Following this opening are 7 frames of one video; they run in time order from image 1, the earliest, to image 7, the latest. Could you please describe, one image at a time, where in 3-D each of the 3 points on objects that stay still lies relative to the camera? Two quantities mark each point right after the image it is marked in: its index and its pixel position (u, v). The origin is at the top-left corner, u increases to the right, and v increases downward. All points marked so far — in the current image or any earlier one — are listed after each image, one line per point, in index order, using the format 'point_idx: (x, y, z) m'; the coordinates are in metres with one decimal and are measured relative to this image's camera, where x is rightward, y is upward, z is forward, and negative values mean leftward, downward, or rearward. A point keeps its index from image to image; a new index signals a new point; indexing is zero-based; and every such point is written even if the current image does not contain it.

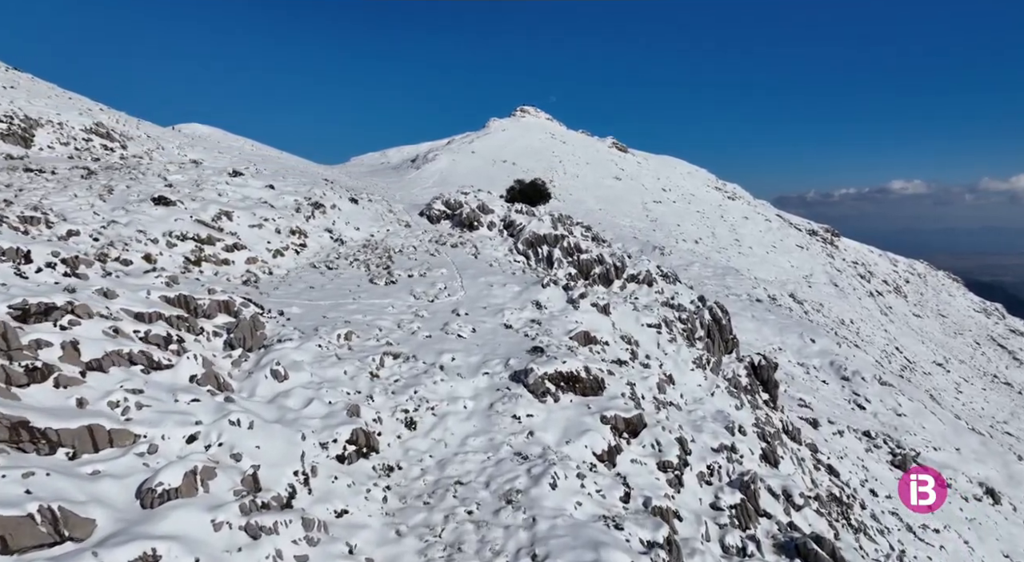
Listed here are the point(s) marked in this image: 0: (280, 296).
0: (-6.9, -0.5, +19.7) m
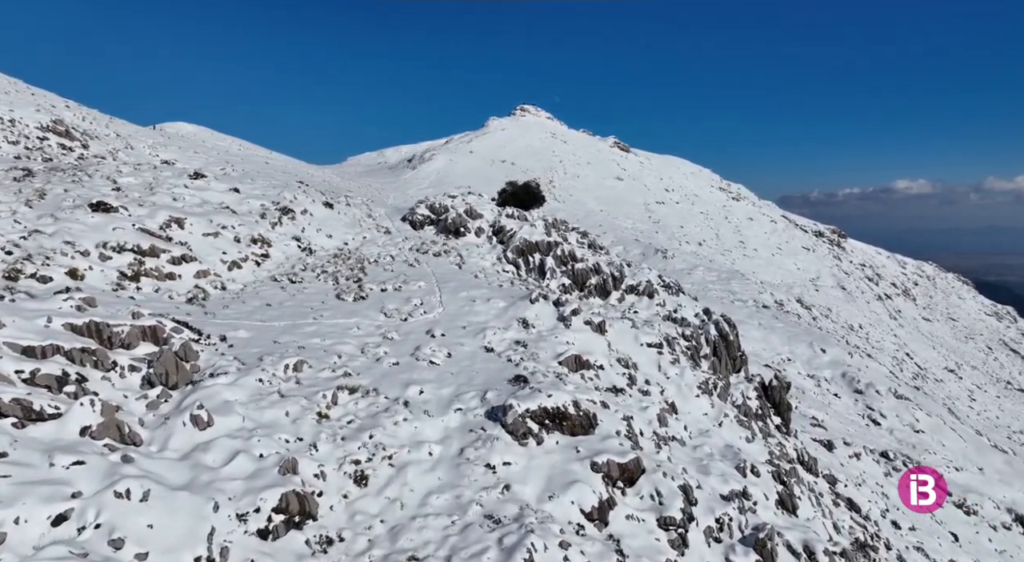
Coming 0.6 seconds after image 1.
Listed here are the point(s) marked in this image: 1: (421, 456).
0: (-7.5, -0.9, +17.3) m
1: (-1.8, -3.5, +13.3) m
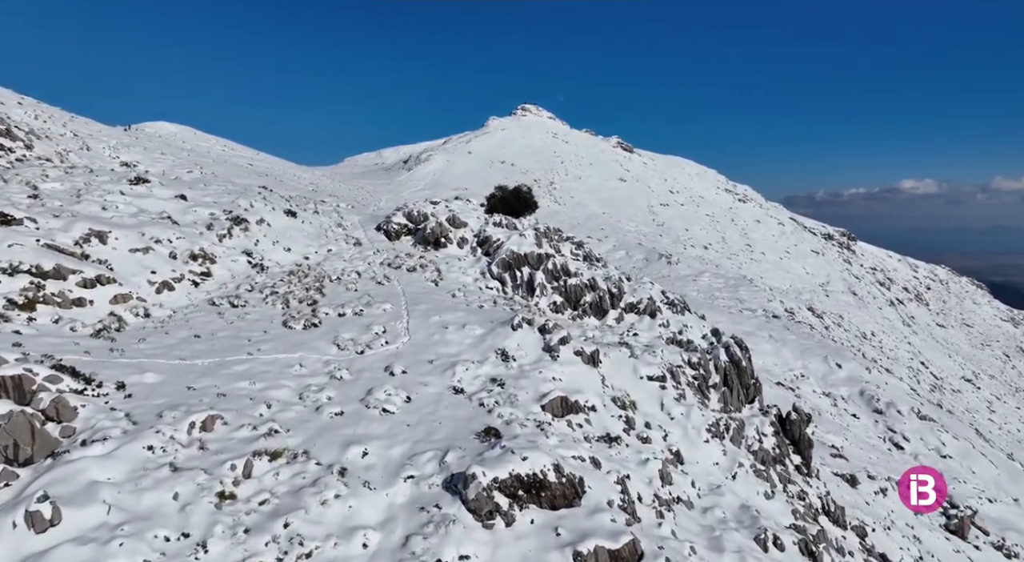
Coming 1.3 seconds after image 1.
0: (-8.1, -1.6, +14.4) m
1: (-2.5, -4.2, +10.2) m
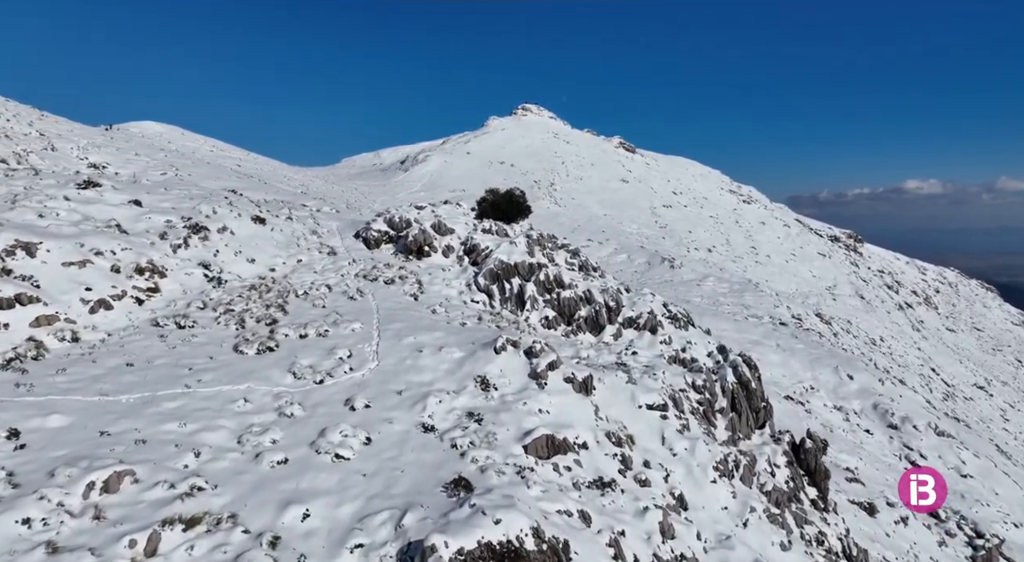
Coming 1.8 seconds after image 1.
0: (-8.5, -2.0, +12.3) m
1: (-3.0, -4.6, +8.2) m
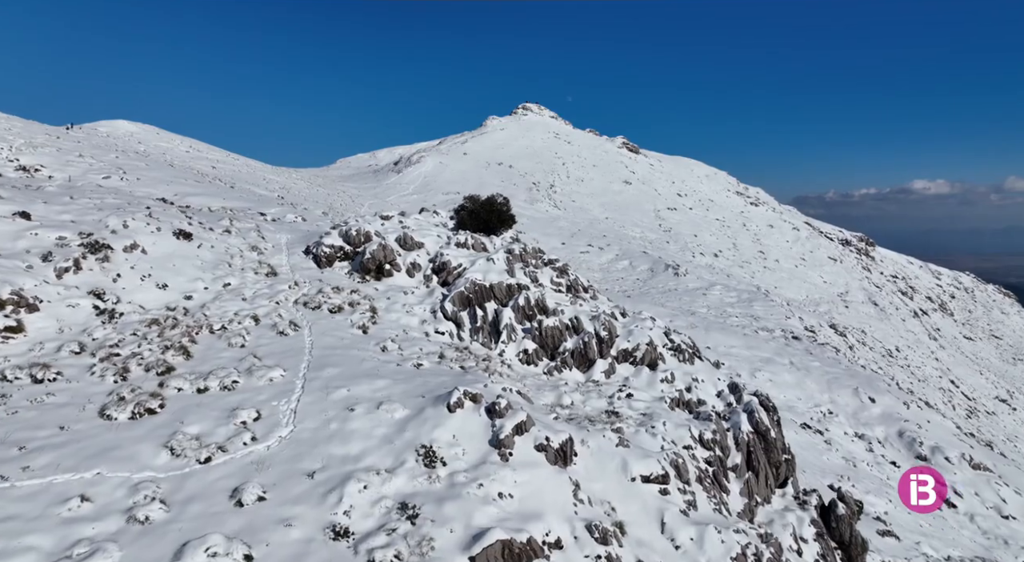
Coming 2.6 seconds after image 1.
0: (-9.4, -2.8, +8.7) m
1: (-3.9, -5.4, +4.5) m
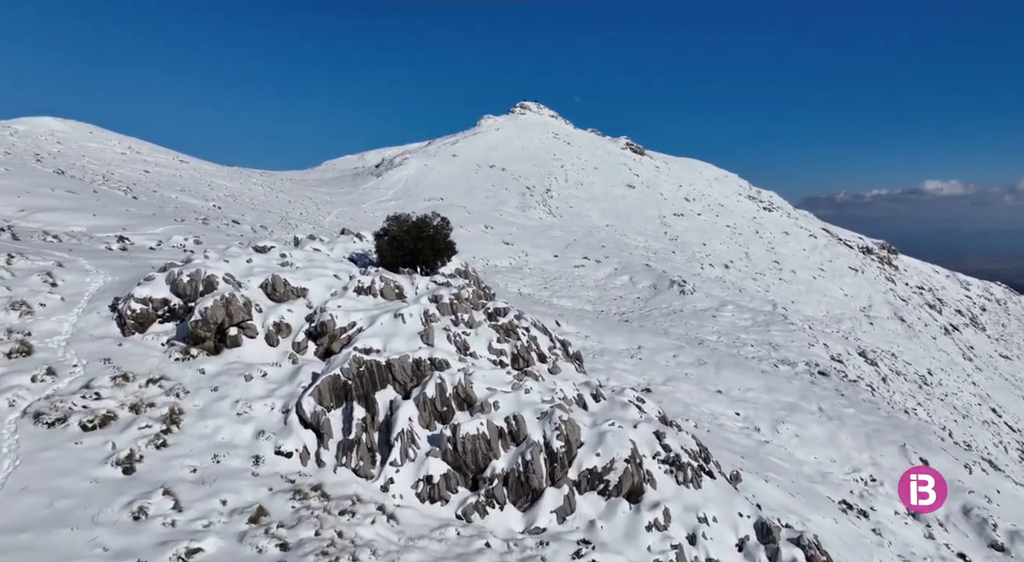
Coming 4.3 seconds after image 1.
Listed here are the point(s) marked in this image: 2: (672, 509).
0: (-11.5, -4.3, +1.4) m
1: (-6.0, -6.9, -2.9) m
2: (+3.0, -4.2, +12.0) m
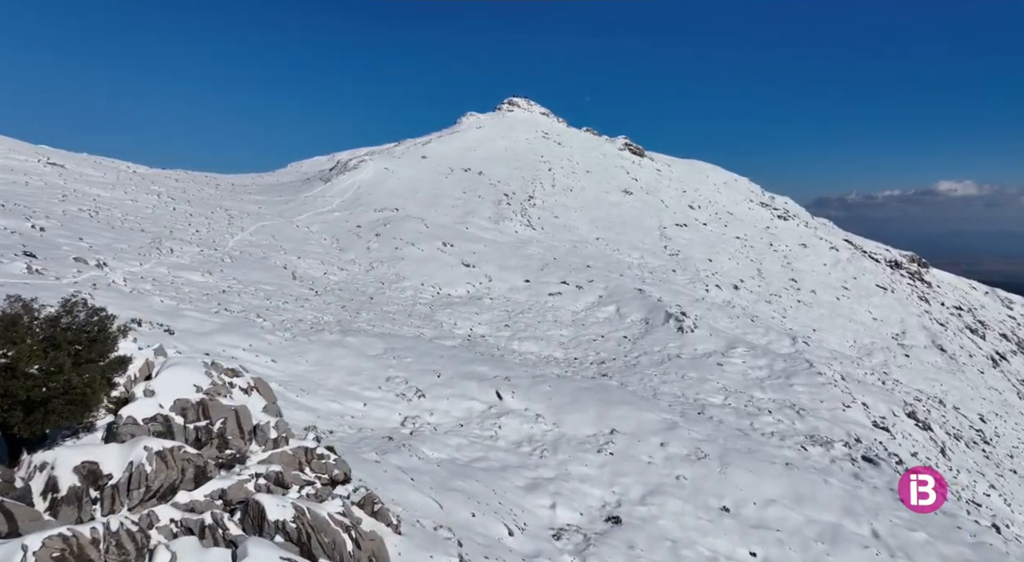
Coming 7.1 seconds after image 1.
0: (-15.3, -6.6, -10.1) m
1: (-9.9, -9.2, -14.4) m
2: (-0.7, -6.6, +0.3) m
